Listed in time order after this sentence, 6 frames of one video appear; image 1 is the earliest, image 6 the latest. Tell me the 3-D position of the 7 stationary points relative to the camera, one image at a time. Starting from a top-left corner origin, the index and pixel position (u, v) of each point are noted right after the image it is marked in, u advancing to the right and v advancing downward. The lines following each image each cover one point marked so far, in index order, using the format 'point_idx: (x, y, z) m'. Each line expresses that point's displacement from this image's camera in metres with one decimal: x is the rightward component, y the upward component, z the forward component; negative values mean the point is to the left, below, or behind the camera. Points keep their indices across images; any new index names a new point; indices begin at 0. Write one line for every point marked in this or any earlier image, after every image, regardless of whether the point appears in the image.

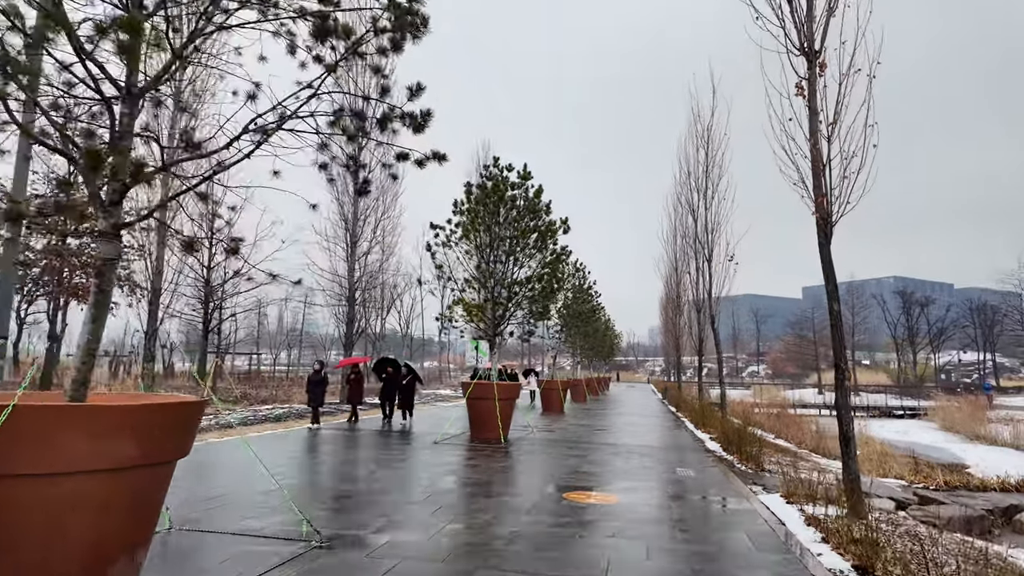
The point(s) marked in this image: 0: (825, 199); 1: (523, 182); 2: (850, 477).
0: (+3.4, +1.0, +6.4) m
1: (+0.2, +2.3, +12.7) m
2: (+3.5, -2.0, +6.1) m
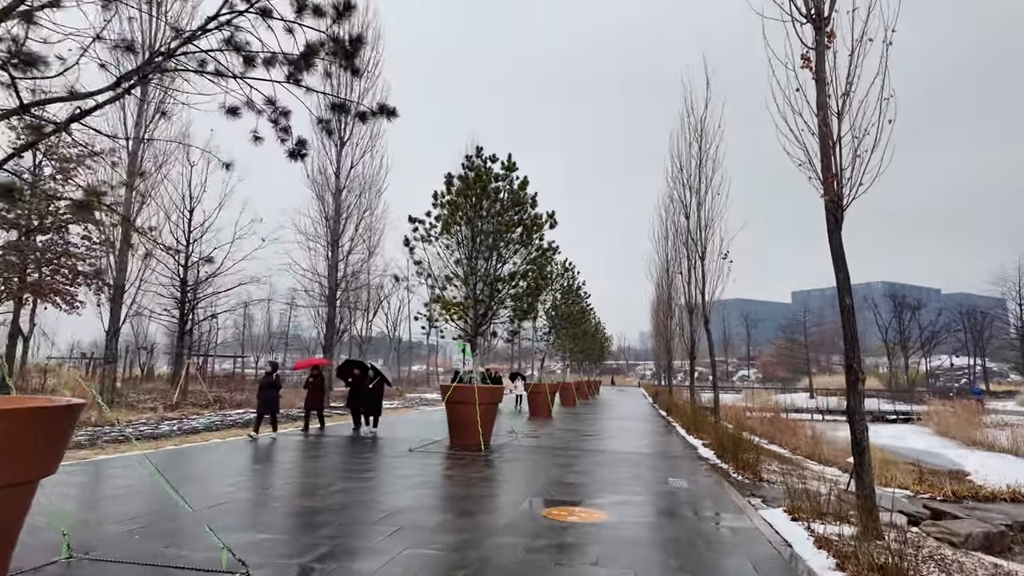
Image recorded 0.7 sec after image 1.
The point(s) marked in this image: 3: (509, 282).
0: (+3.2, +1.1, +5.7) m
1: (-0.1, +2.4, +12.0) m
2: (+3.3, -1.9, +5.4) m
3: (-0.1, +0.1, +12.0) m
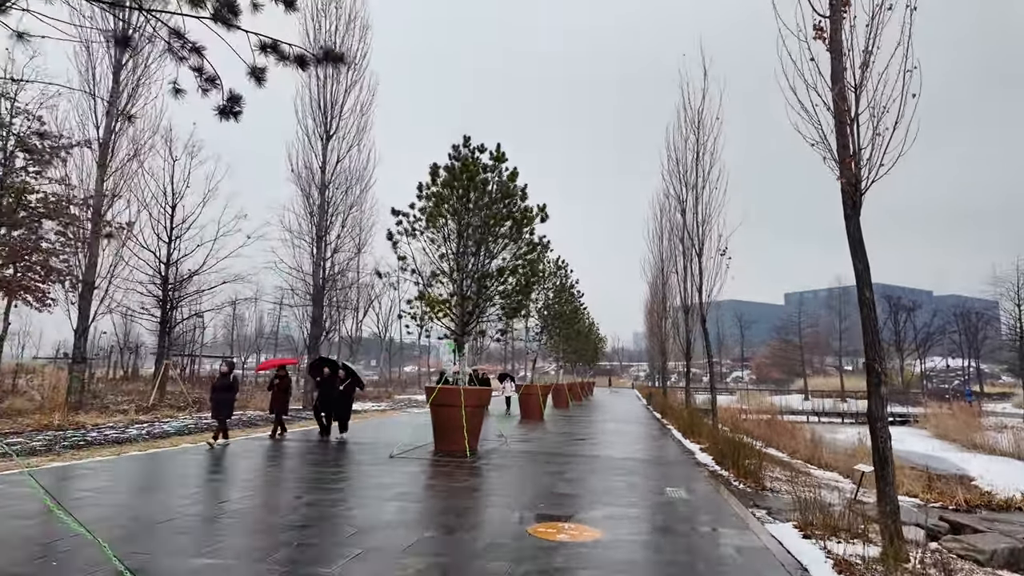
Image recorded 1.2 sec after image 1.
0: (+3.0, +1.1, +5.2) m
1: (-0.3, +2.5, +11.4) m
2: (+3.1, -1.8, +4.9) m
3: (-0.3, +0.2, +11.4) m
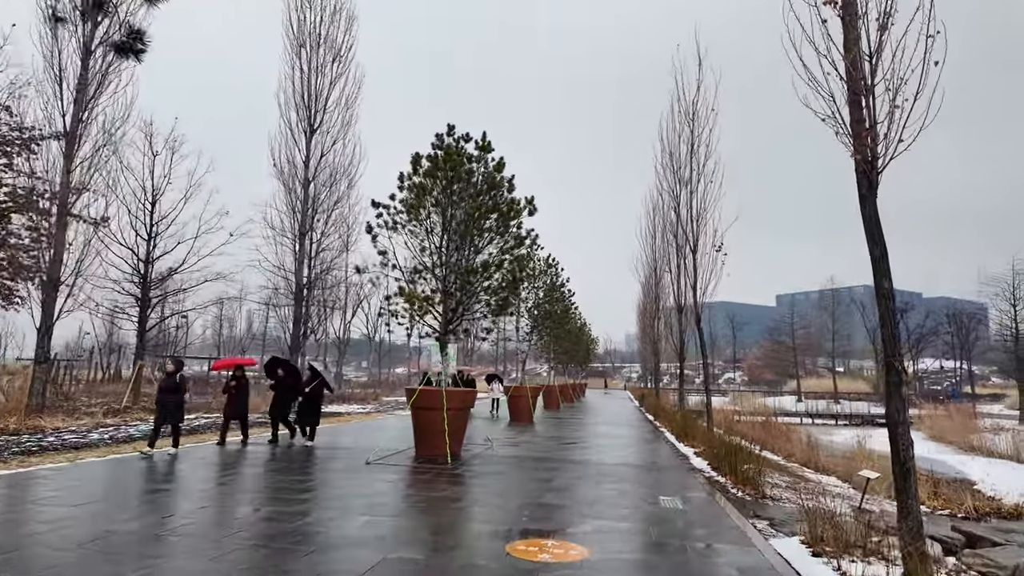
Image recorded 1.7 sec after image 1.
0: (+2.8, +1.2, +4.6) m
1: (-0.6, +2.5, +10.9) m
2: (+2.9, -1.8, +4.3) m
3: (-0.5, +0.3, +10.8) m
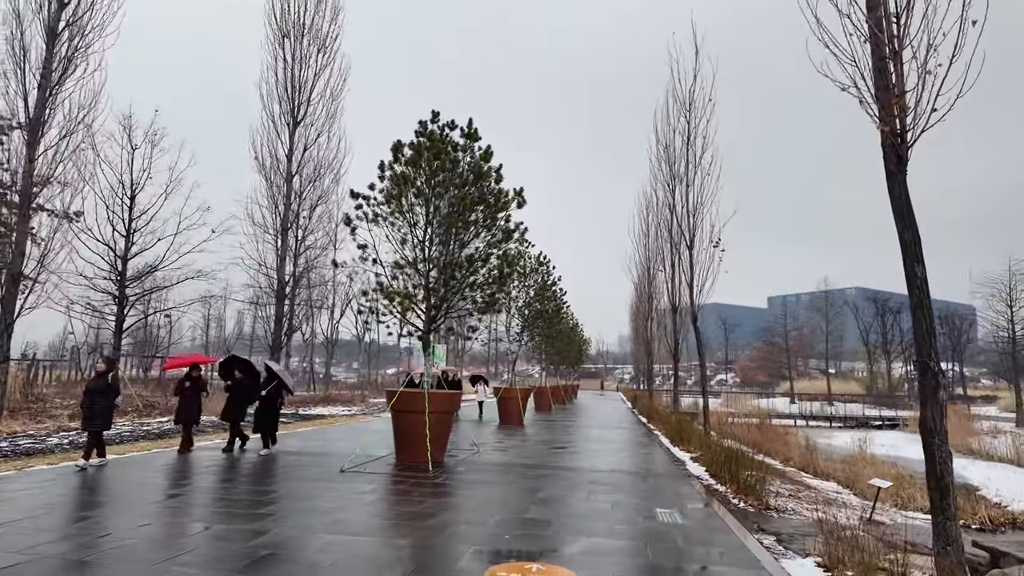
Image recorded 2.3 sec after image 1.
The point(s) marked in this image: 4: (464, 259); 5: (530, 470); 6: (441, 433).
0: (+2.7, +1.3, +4.1) m
1: (-0.8, +2.6, +10.3) m
2: (+2.8, -1.7, +3.8) m
3: (-0.8, +0.3, +10.2) m
4: (-0.8, +0.5, +9.7) m
5: (+0.3, -2.9, +9.4) m
6: (-1.2, -2.4, +9.6) m
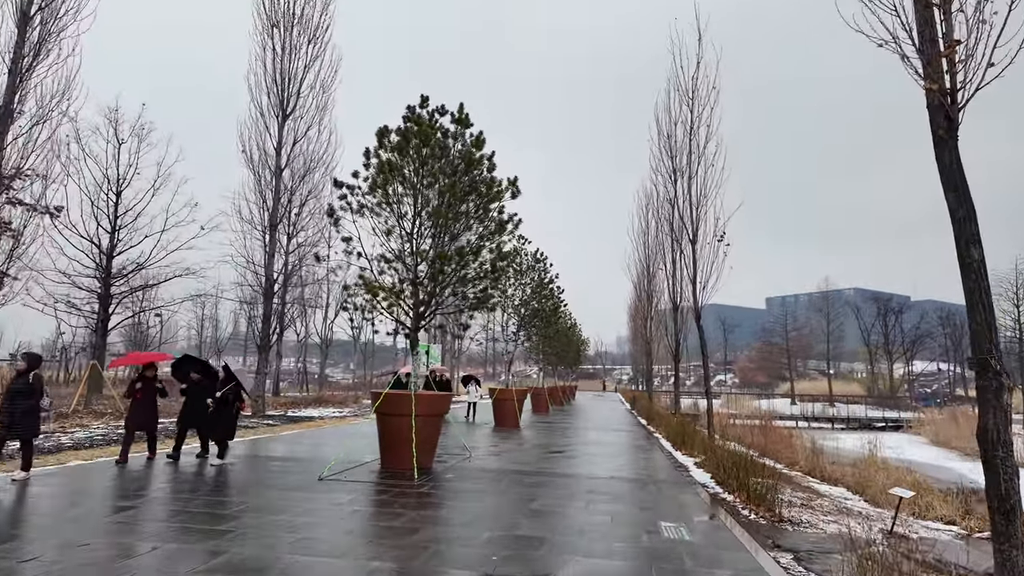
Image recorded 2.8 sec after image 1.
0: (+2.6, +1.4, +3.5) m
1: (-0.9, +2.7, +9.7) m
2: (+2.7, -1.6, +3.2) m
3: (-0.9, +0.4, +9.6) m
4: (-0.9, +0.5, +9.1) m
5: (+0.2, -2.8, +8.8) m
6: (-1.3, -2.3, +9.0) m
